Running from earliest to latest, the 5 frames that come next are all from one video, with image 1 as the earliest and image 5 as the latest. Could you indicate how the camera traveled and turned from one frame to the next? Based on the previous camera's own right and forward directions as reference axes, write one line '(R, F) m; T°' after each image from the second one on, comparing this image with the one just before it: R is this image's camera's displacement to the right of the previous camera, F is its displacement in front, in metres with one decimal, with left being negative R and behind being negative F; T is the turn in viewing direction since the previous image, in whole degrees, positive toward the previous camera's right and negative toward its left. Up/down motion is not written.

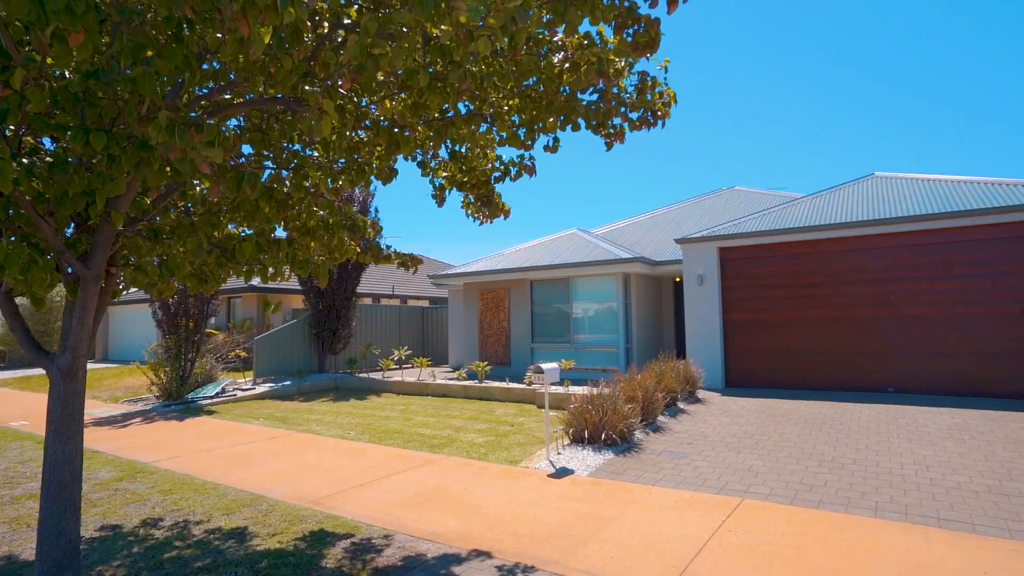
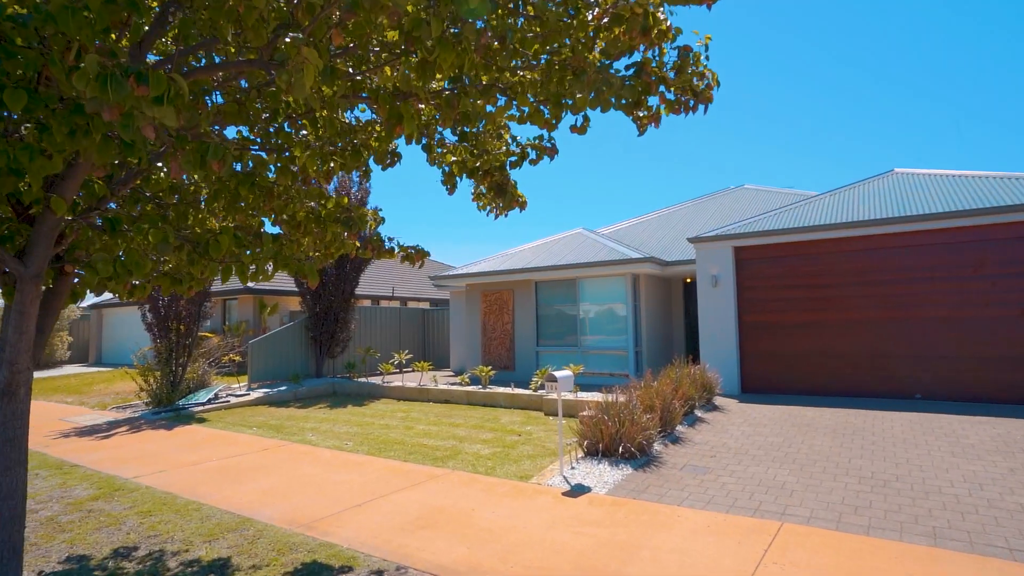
(-0.1, +0.5) m; 0°
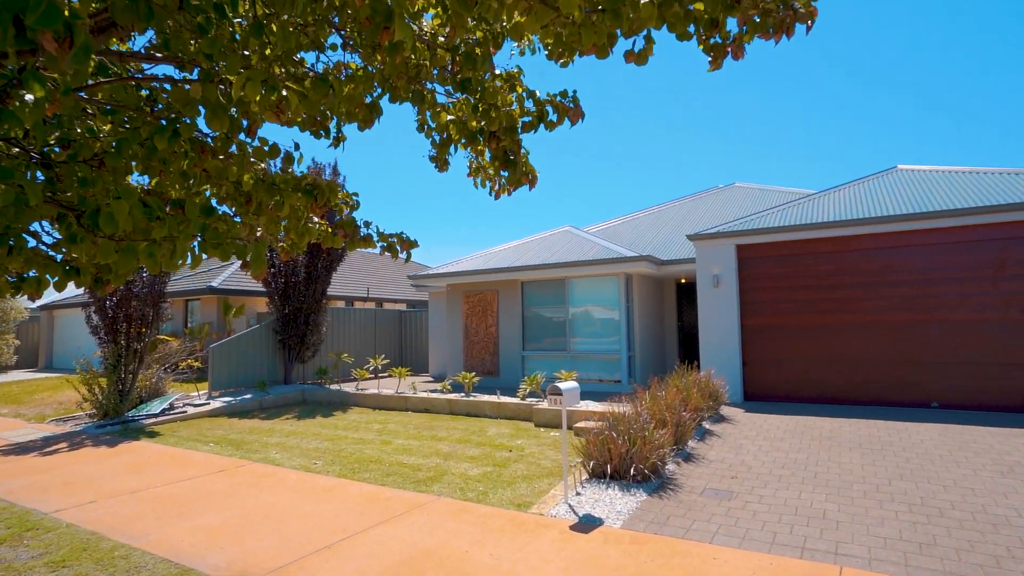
(-0.2, +0.9) m; +2°
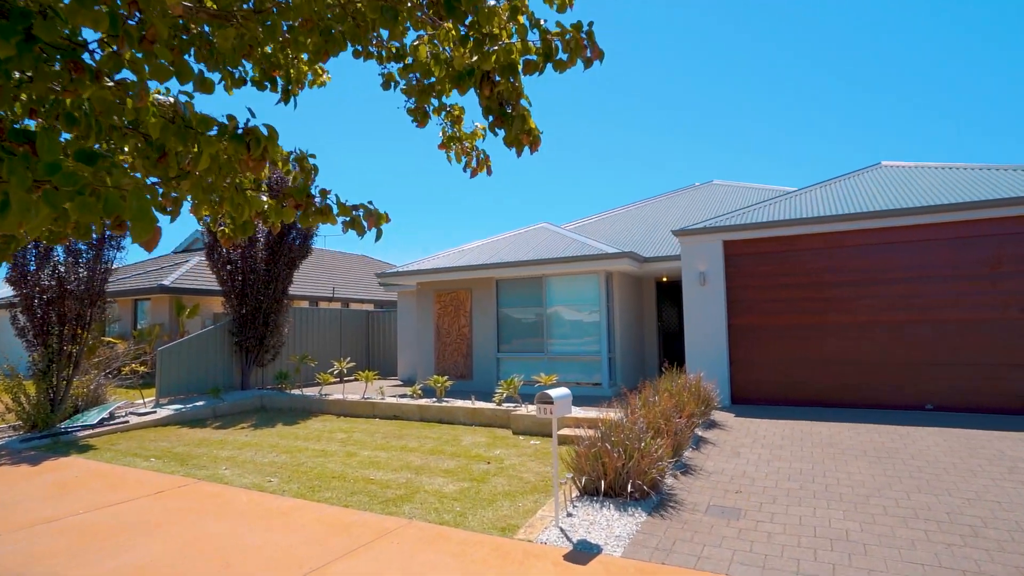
(-0.1, +0.7) m; +3°
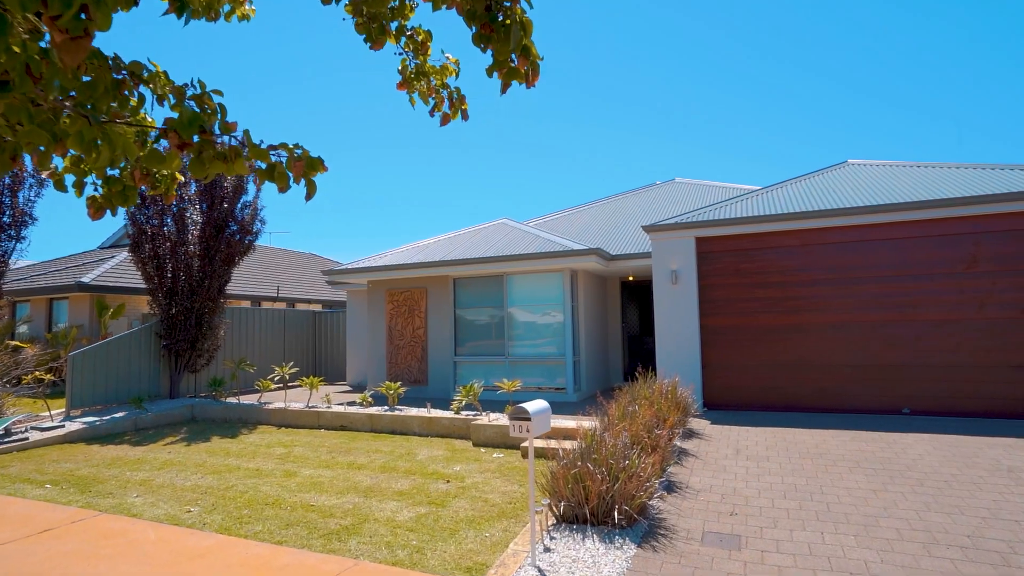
(-0.1, +0.8) m; +5°
